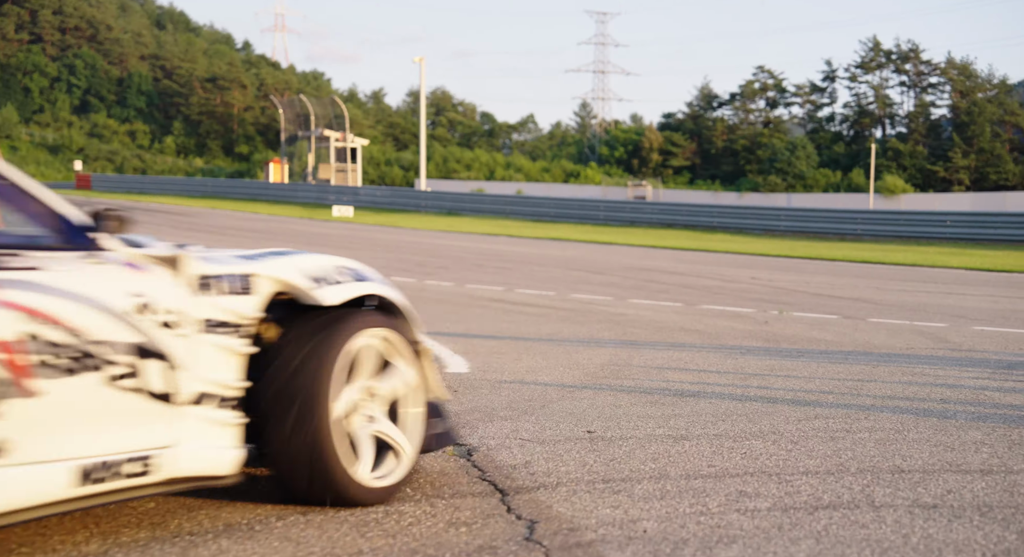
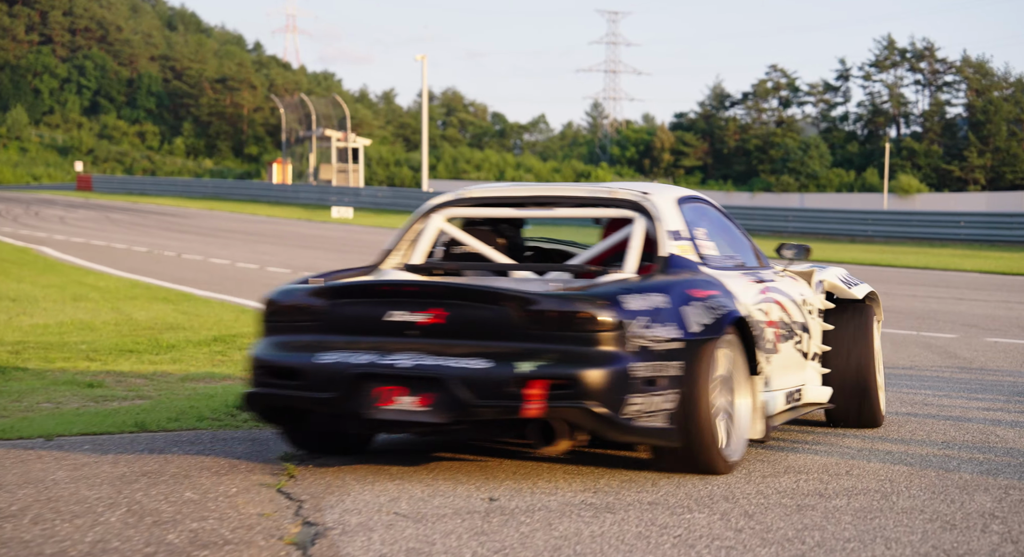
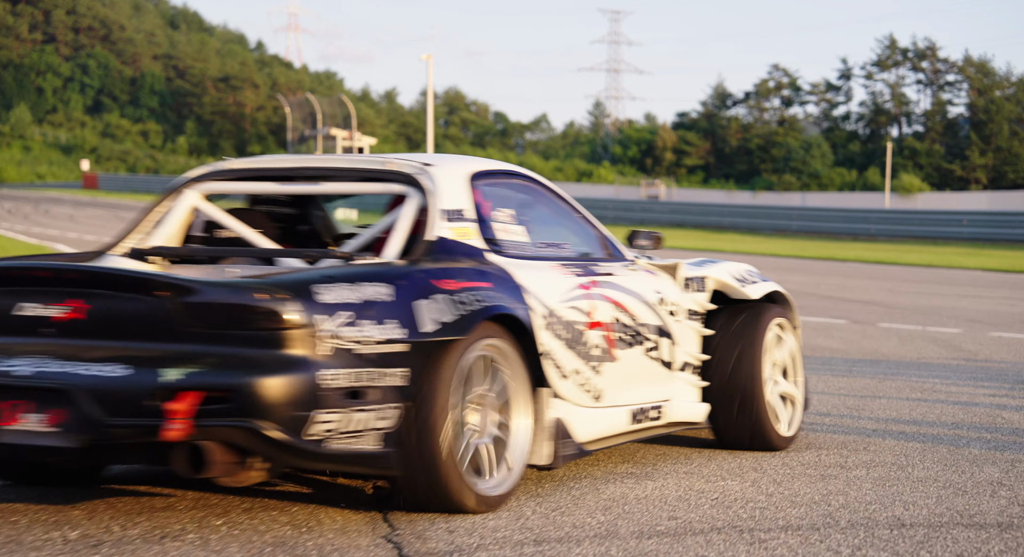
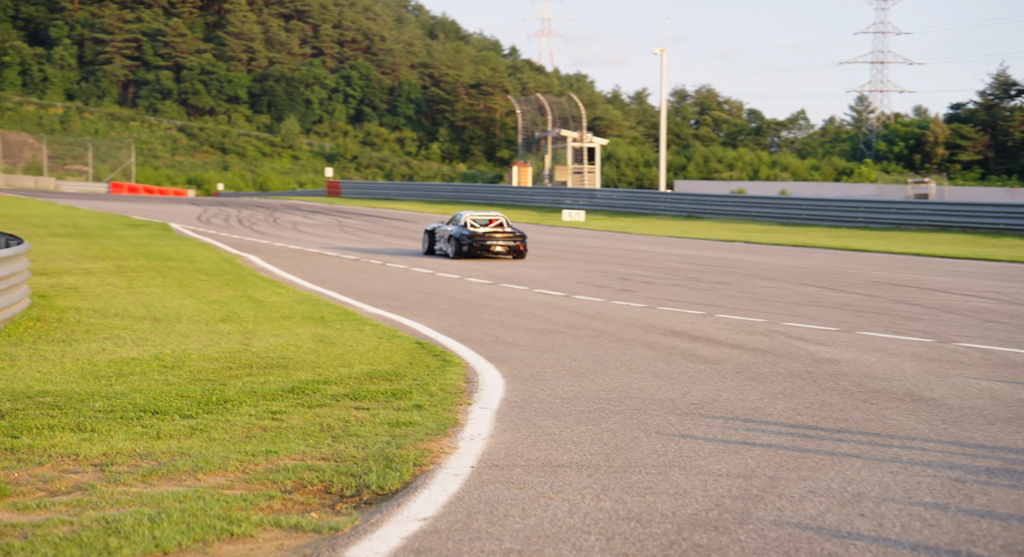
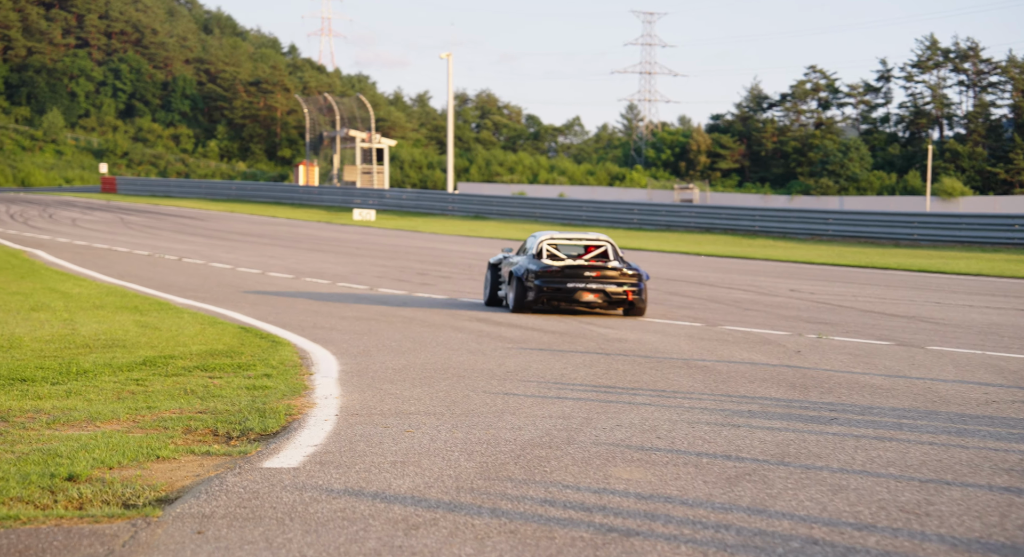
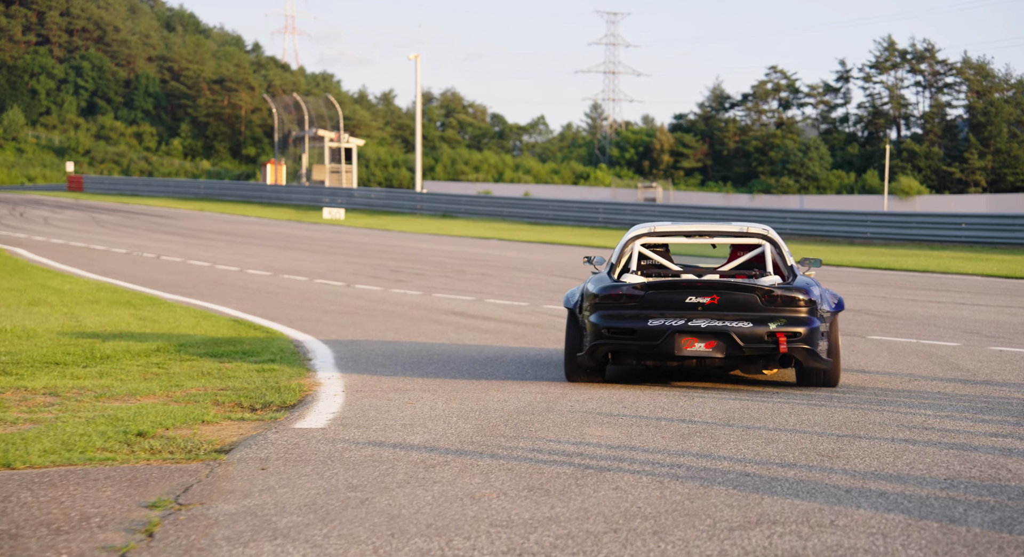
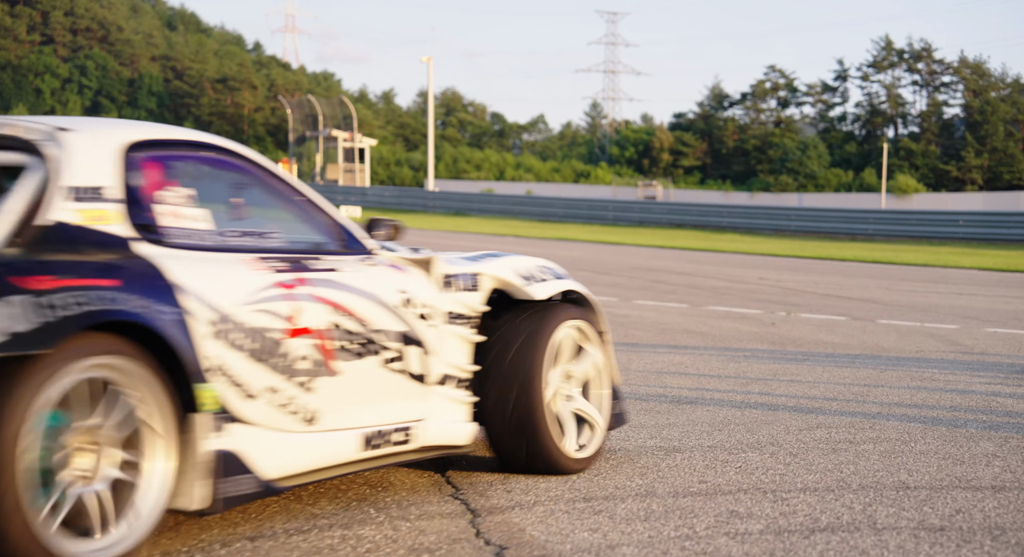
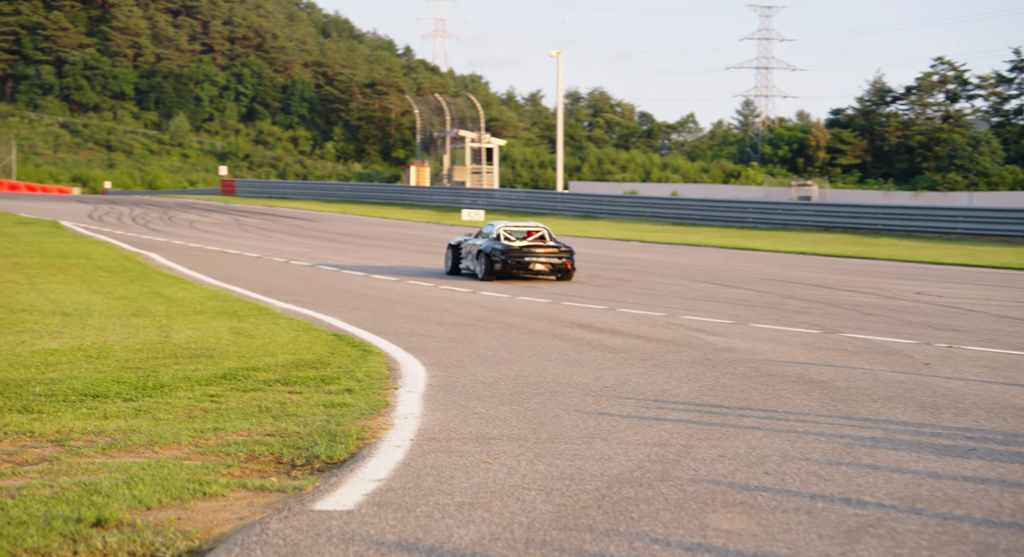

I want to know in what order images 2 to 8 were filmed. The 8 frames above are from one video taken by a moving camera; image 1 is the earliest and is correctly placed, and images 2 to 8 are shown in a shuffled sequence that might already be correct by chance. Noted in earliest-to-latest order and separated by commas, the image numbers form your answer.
7, 3, 2, 6, 5, 8, 4
